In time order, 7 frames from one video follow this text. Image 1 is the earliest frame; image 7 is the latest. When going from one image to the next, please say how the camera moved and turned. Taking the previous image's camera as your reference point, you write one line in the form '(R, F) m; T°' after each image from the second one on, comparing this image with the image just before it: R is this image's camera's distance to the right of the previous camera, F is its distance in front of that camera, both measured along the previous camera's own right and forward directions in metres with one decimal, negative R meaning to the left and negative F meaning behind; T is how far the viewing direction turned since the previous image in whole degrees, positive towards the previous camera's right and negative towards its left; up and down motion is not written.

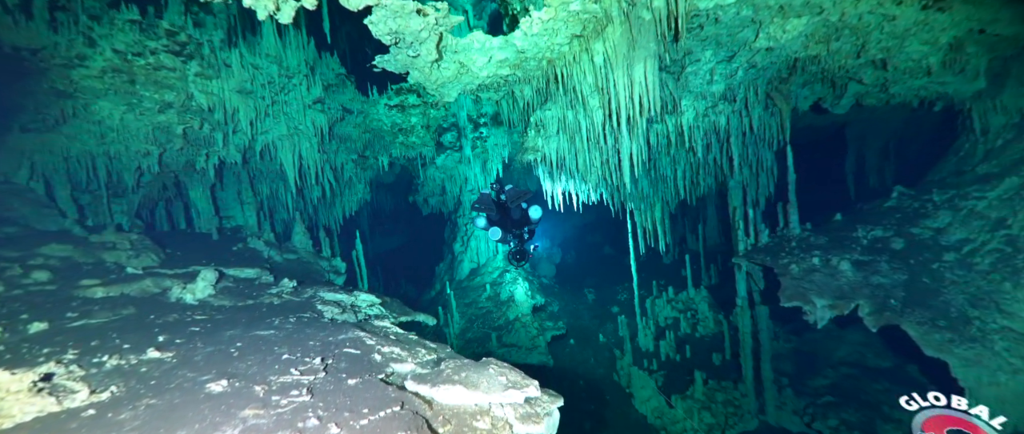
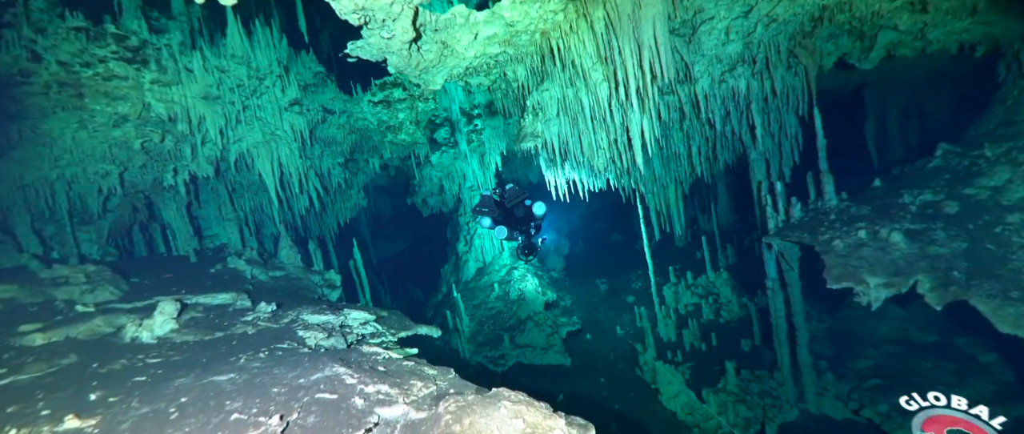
(0.0, +0.7) m; -1°
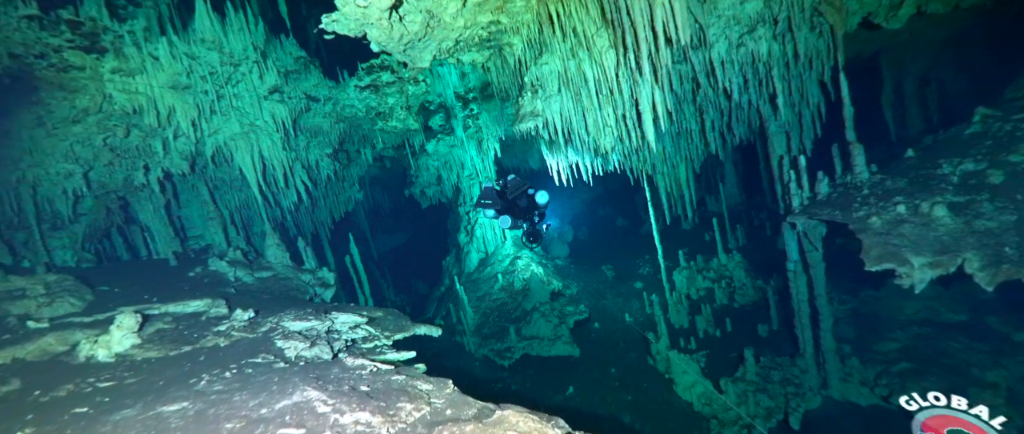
(0.0, +0.5) m; 0°
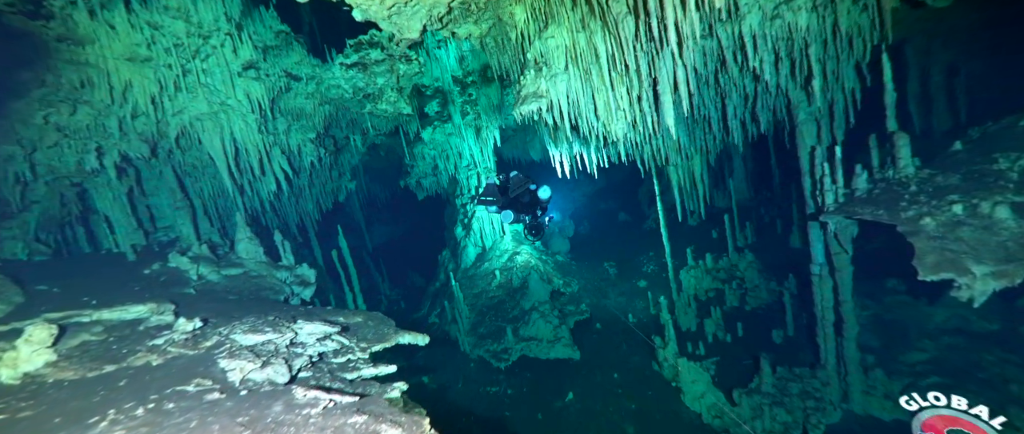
(0.0, +0.7) m; 0°
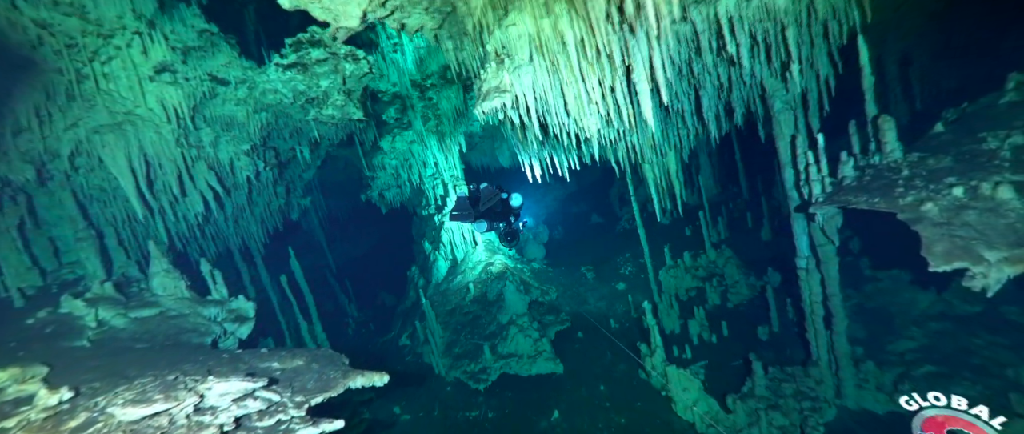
(+0.1, +0.7) m; +4°
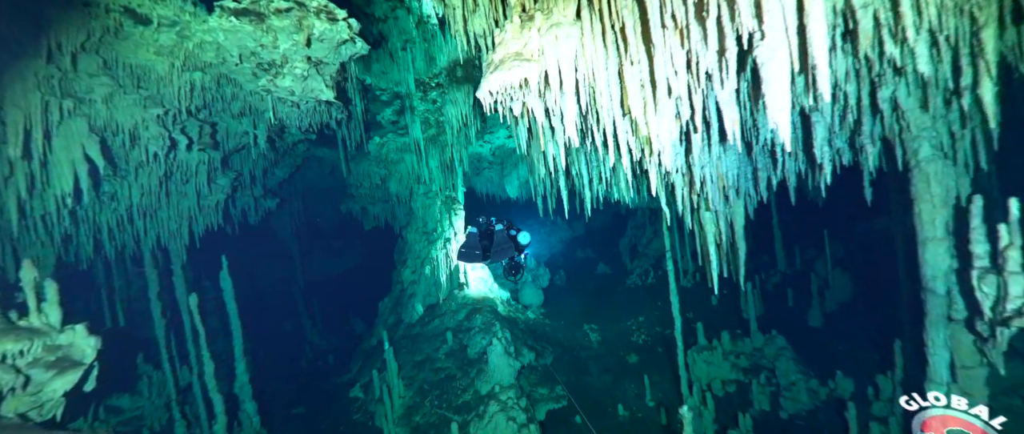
(0.0, +2.1) m; -1°
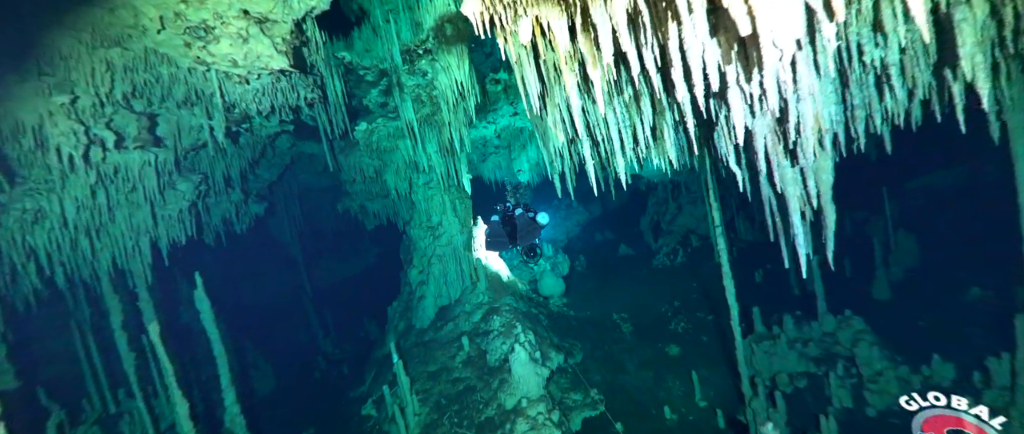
(0.0, +1.2) m; -2°
